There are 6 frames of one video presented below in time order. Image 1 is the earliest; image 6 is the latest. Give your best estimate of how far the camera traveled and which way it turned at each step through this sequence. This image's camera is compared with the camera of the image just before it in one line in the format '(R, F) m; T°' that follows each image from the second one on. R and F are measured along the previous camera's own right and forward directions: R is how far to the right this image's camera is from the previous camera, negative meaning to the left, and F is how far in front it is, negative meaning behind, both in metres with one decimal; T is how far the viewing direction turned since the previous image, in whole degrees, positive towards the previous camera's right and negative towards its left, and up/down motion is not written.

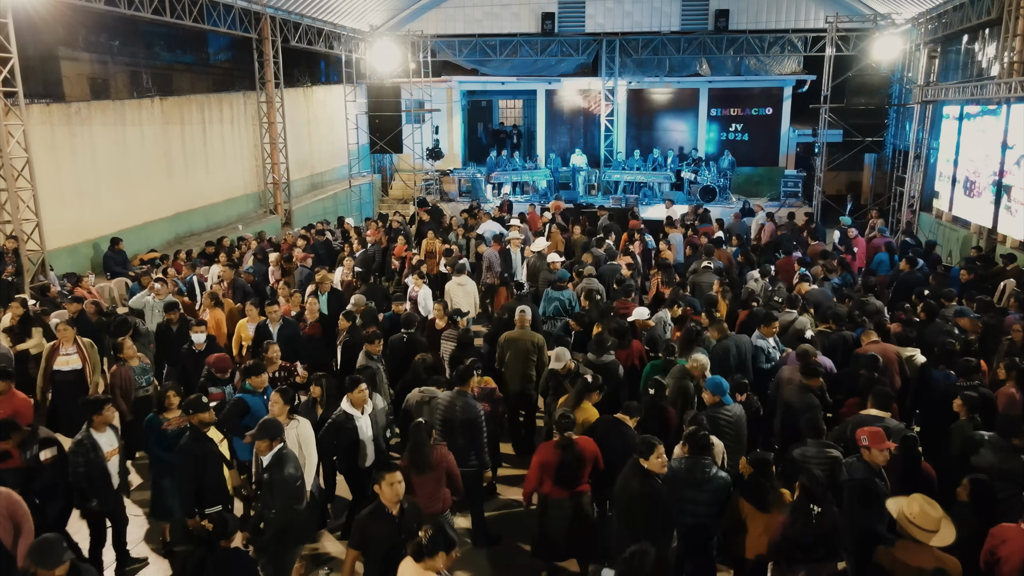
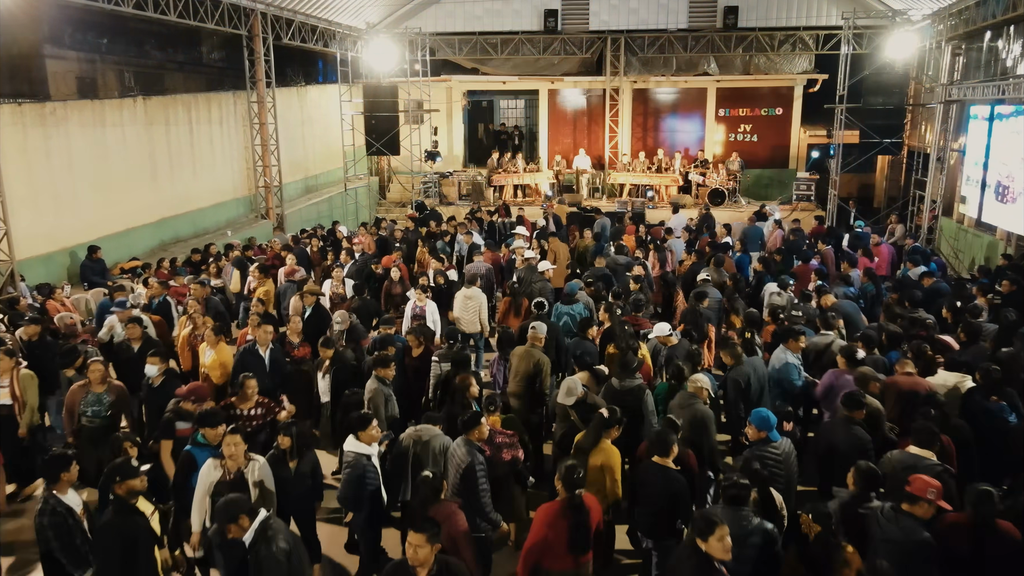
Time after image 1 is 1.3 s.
(0.0, +0.6) m; 0°
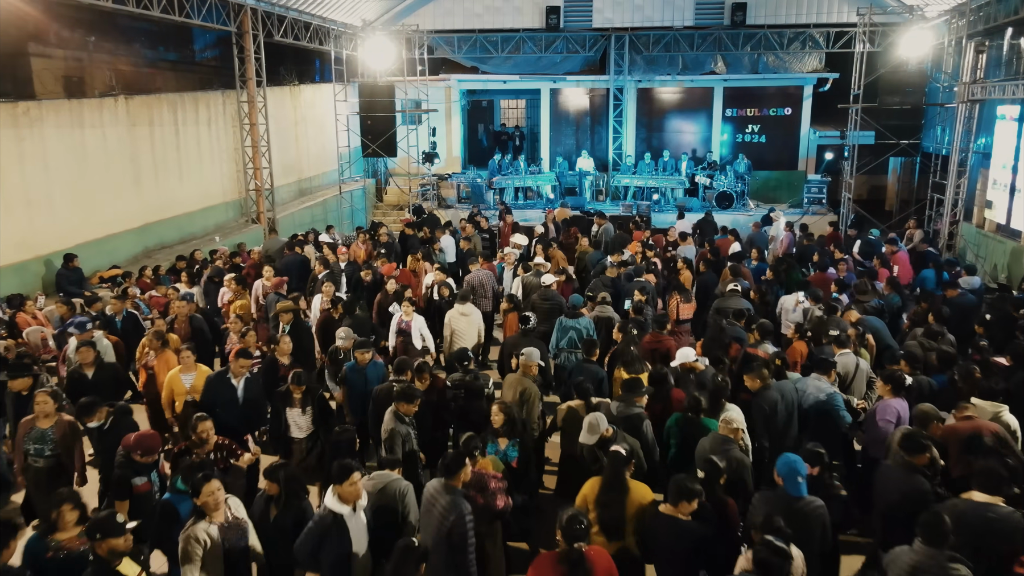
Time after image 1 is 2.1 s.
(0.0, +0.6) m; 0°
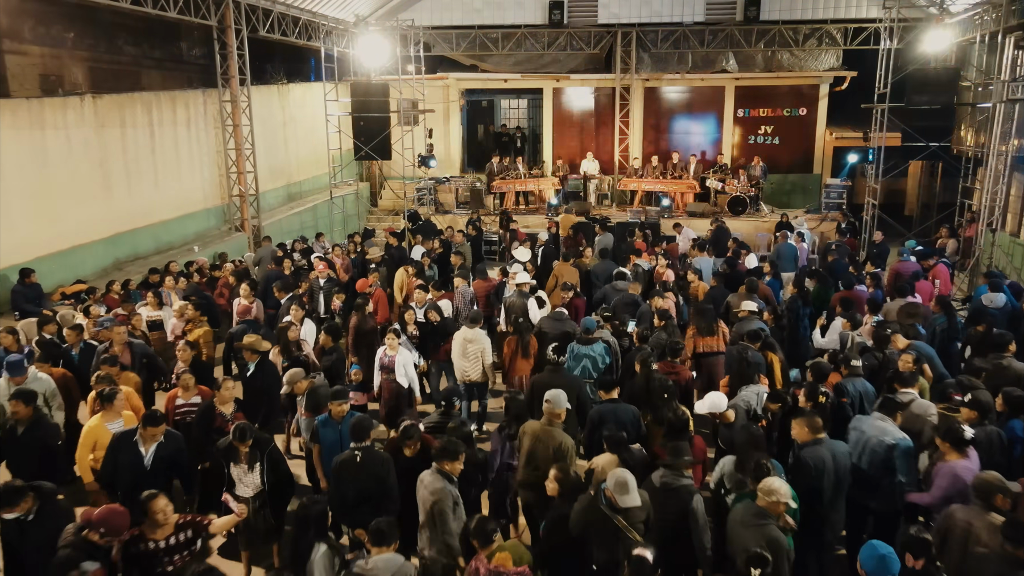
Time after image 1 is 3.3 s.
(0.0, +0.9) m; 0°
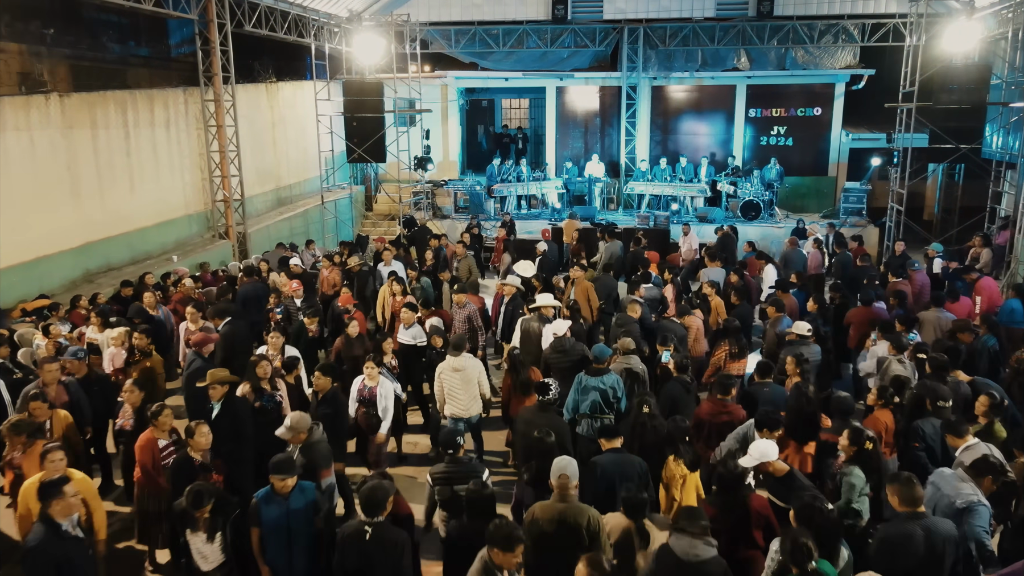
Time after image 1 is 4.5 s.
(0.0, +0.8) m; 0°
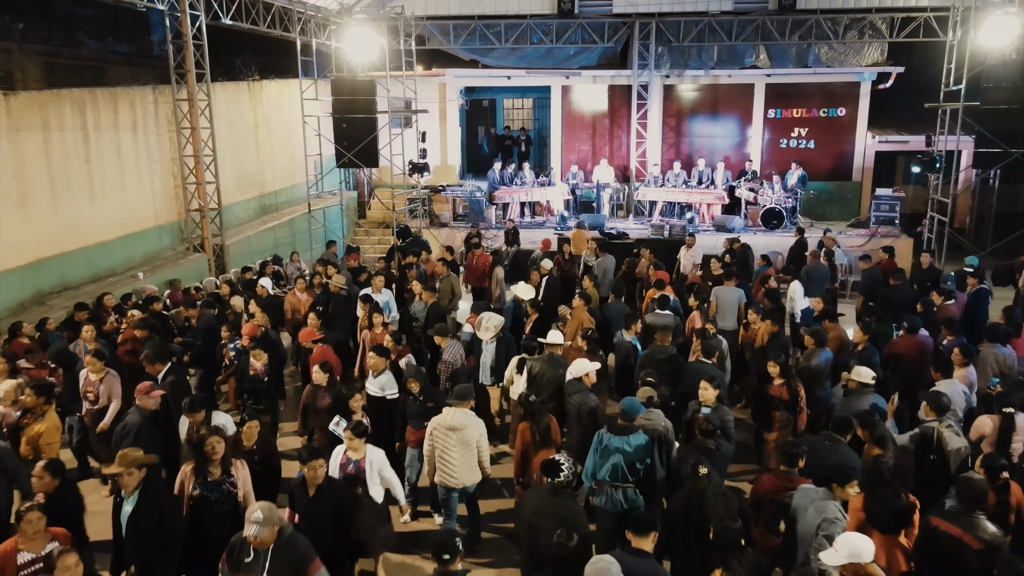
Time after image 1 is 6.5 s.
(0.0, +1.1) m; 0°
